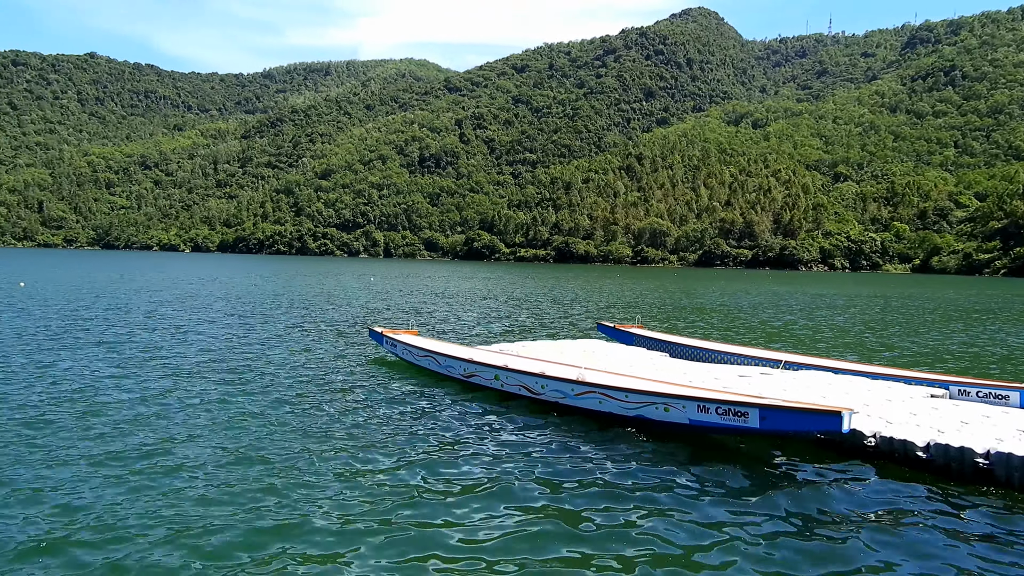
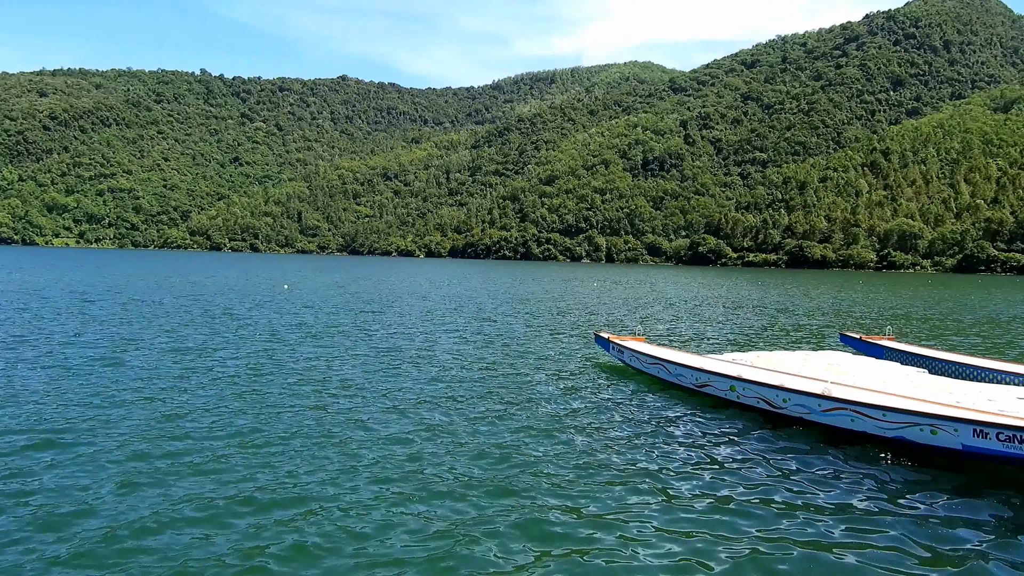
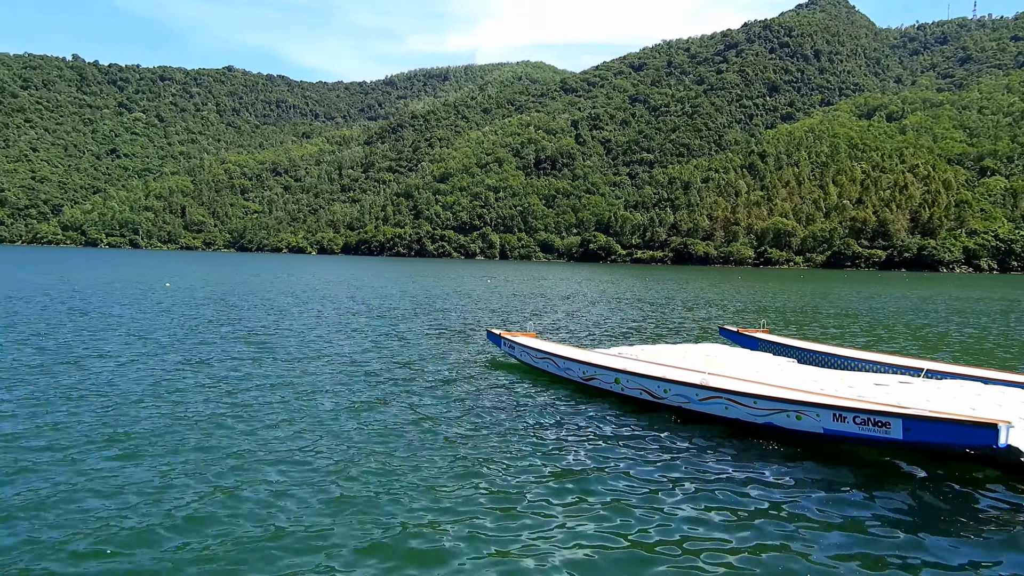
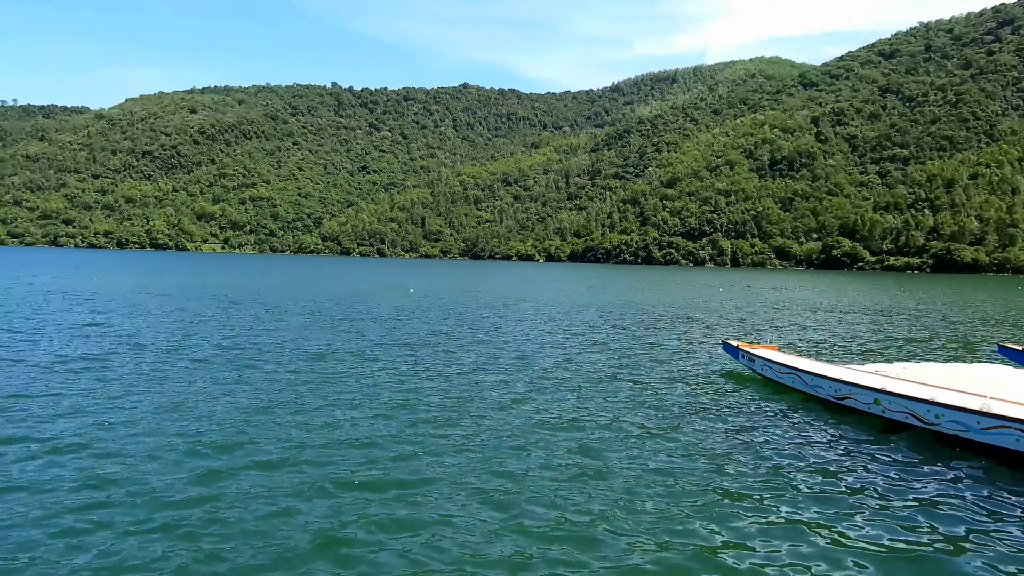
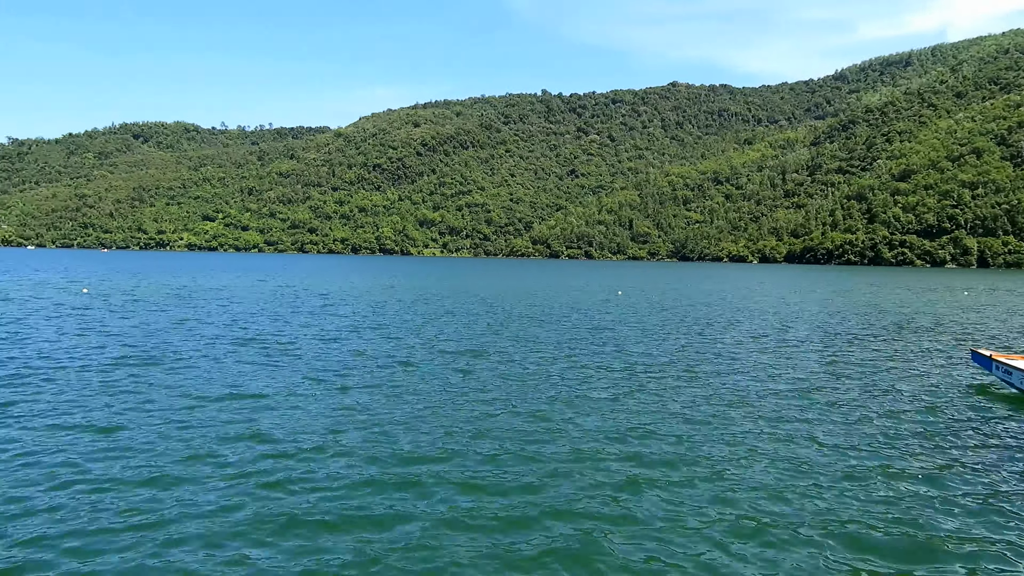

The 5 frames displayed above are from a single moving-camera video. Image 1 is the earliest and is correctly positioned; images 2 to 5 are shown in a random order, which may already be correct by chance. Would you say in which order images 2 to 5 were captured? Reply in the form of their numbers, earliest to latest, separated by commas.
3, 2, 4, 5
